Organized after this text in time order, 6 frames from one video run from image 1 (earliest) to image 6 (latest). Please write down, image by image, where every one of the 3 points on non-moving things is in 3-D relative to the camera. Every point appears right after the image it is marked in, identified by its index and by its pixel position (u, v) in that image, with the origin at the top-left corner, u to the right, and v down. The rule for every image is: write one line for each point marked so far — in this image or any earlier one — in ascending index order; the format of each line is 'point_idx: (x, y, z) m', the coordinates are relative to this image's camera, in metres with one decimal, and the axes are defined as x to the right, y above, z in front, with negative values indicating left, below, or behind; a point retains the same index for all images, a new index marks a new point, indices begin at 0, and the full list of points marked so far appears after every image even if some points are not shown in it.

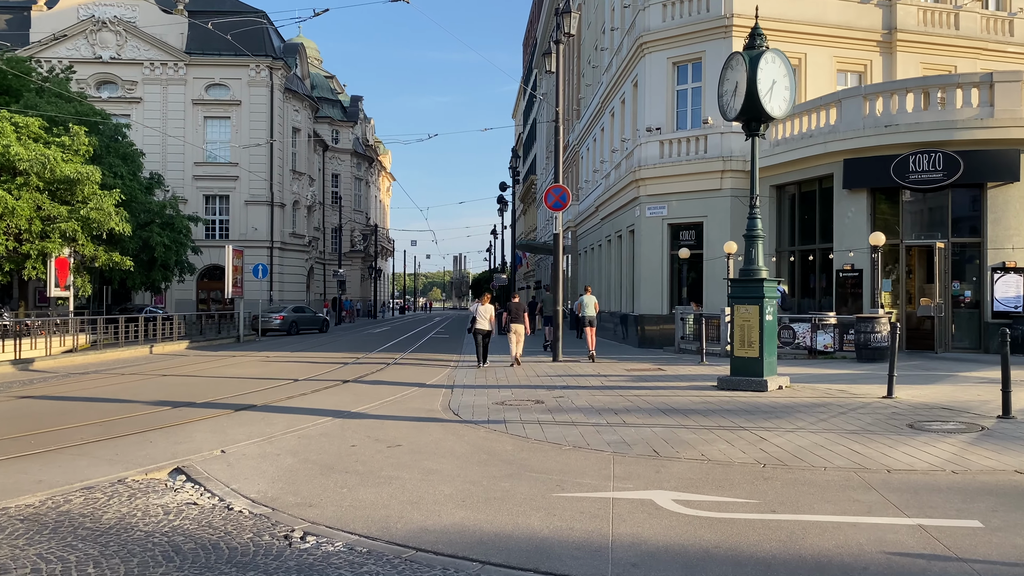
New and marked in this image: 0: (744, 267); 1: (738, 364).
0: (+3.0, +0.3, +11.3) m
1: (+3.0, -1.0, +11.2) m
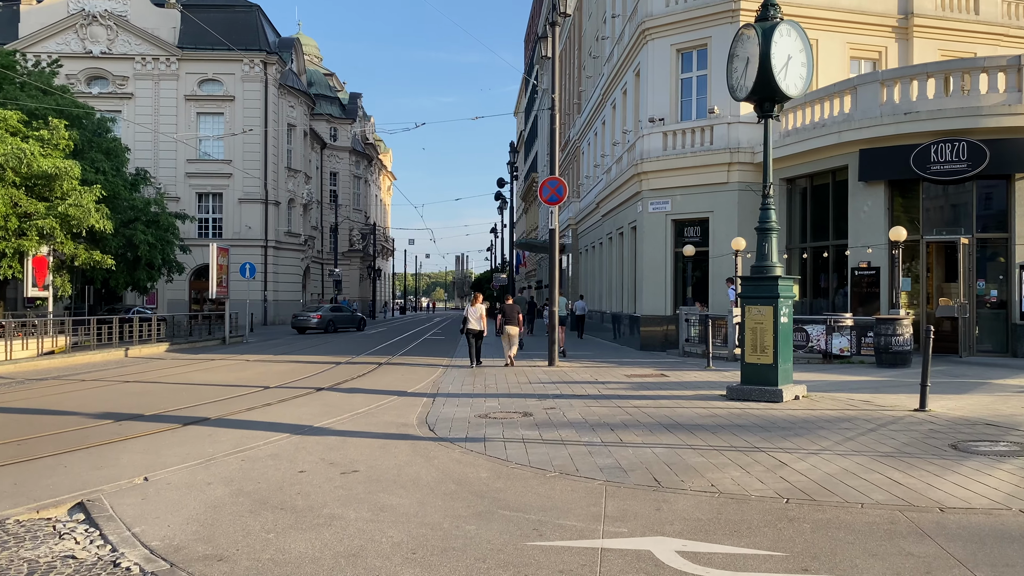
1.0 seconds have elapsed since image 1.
0: (+2.9, +0.3, +10.2) m
1: (+2.8, -1.0, +10.1) m
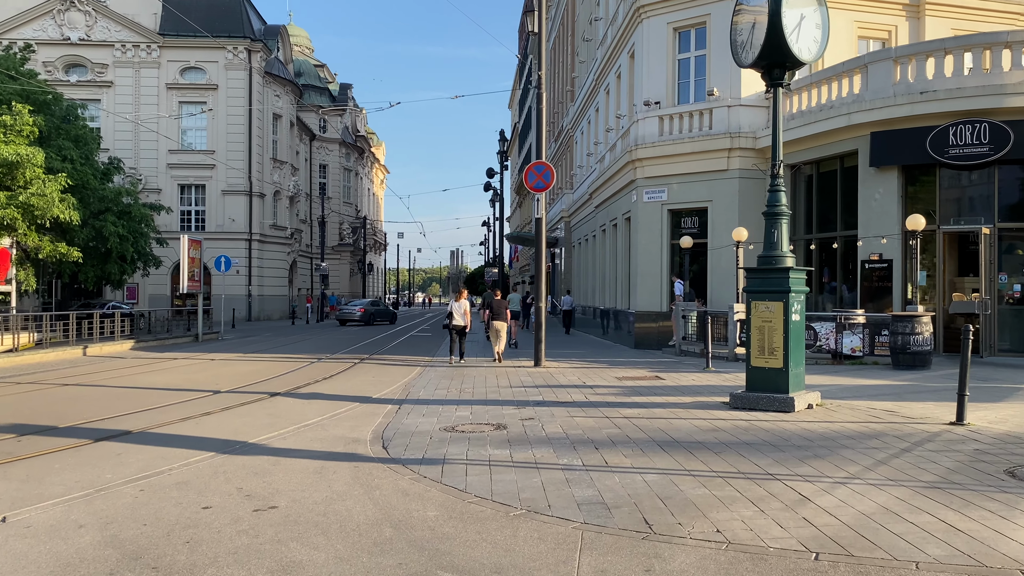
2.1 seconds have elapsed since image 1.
0: (+2.6, +0.3, +8.9) m
1: (+2.5, -0.9, +8.8) m
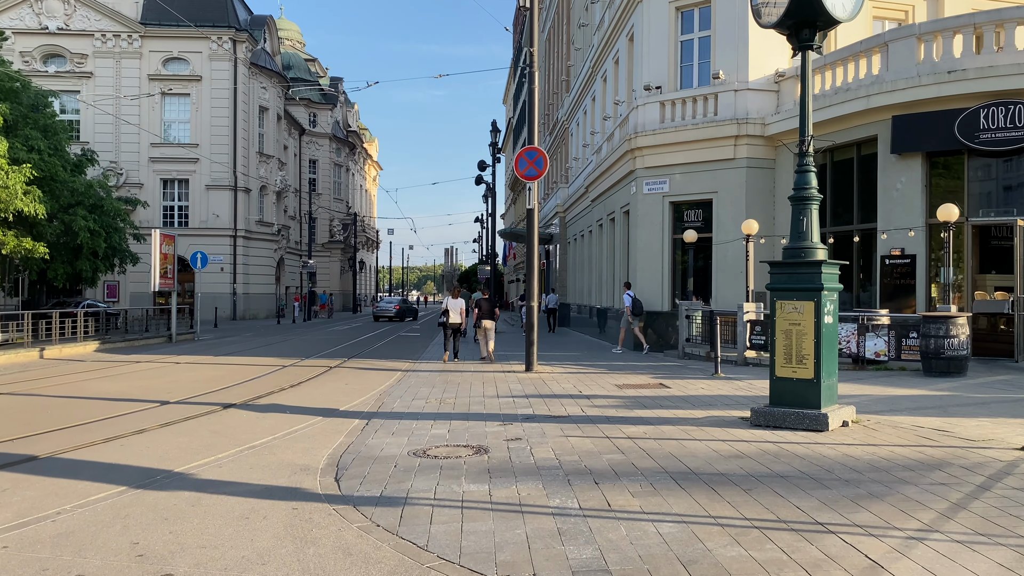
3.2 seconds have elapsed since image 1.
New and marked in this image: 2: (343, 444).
0: (+2.5, +0.4, +7.6) m
1: (+2.4, -0.9, +7.5) m
2: (-1.4, -1.3, +7.3) m
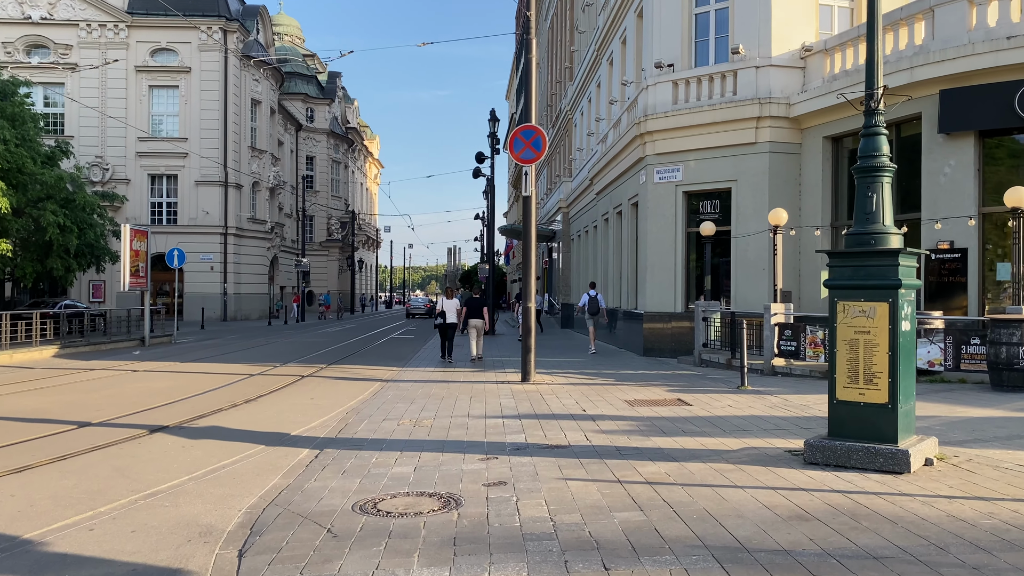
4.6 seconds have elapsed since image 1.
0: (+2.3, +0.4, +5.9) m
1: (+2.3, -0.9, +5.8) m
2: (-1.6, -1.3, +5.6) m
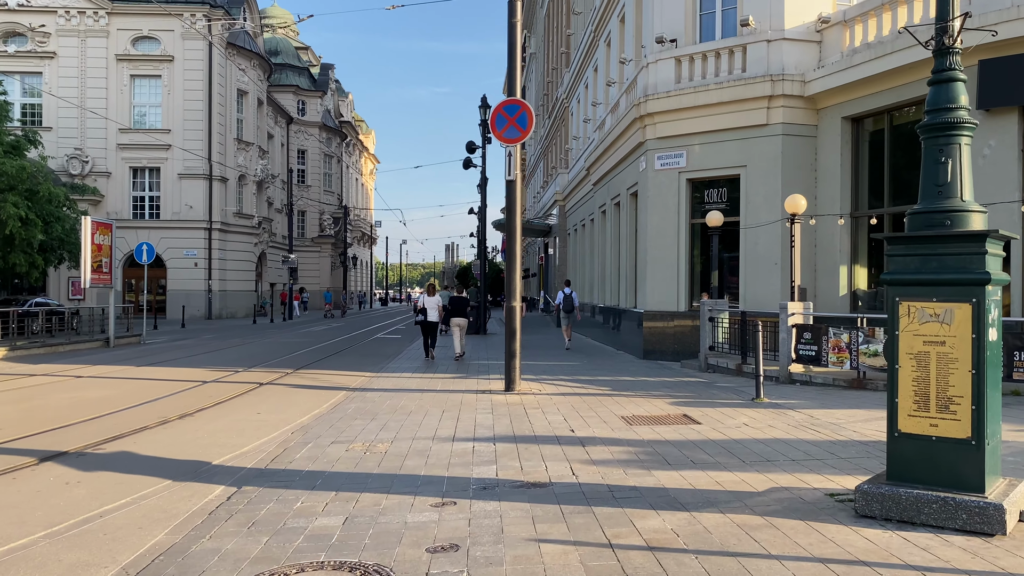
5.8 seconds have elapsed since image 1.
0: (+2.1, +0.4, +4.5) m
1: (+2.0, -0.8, +4.4) m
2: (-1.8, -1.3, +4.1) m
